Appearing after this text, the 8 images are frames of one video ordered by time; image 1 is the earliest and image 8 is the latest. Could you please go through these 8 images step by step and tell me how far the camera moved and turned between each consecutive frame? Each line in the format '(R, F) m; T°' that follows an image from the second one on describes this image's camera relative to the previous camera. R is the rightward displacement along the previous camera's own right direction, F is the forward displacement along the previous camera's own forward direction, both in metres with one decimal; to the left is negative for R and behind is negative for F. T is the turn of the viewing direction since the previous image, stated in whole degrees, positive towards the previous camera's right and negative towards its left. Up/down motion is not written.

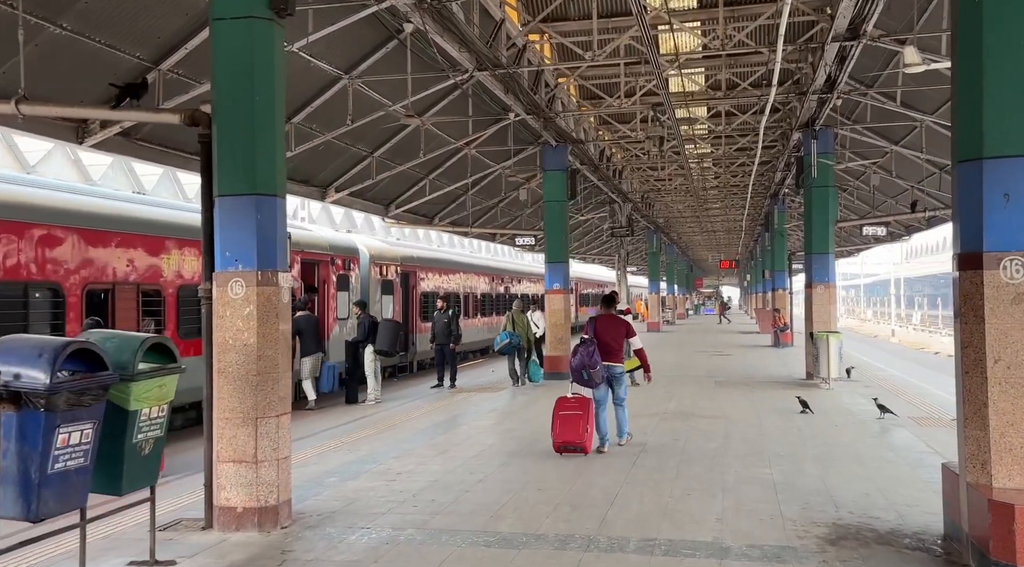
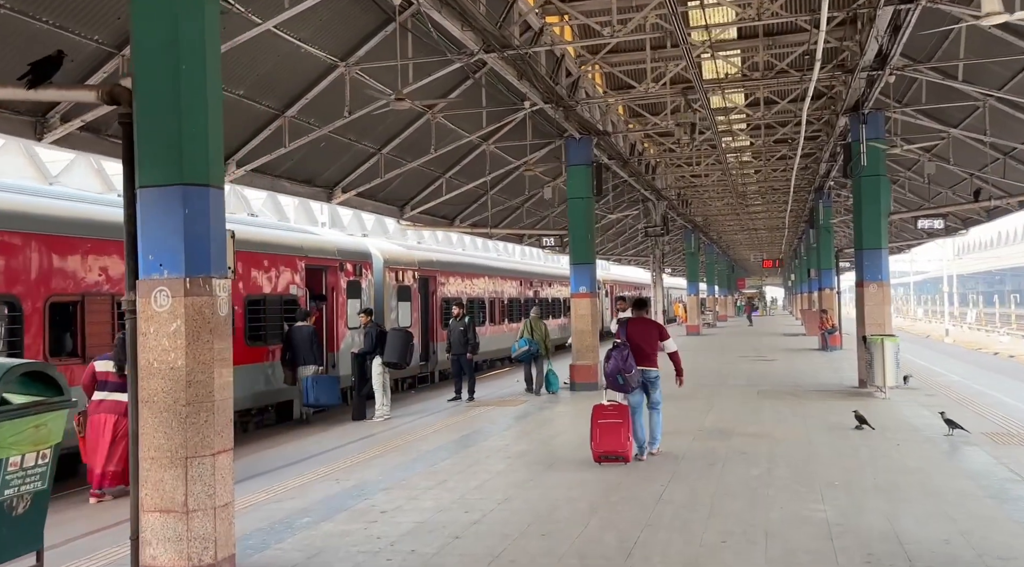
(+0.3, +1.2) m; -3°
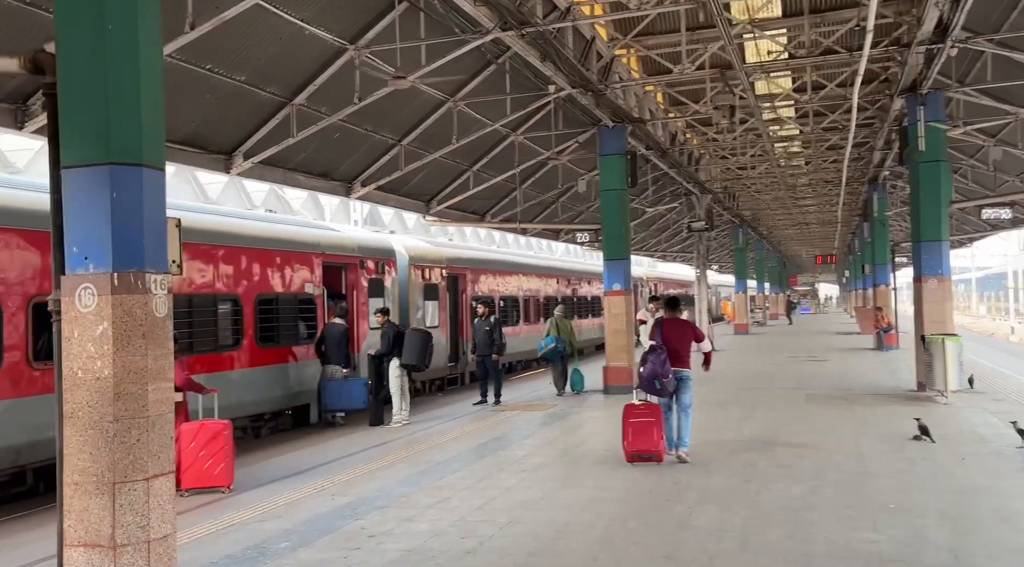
(+0.3, +0.9) m; -3°
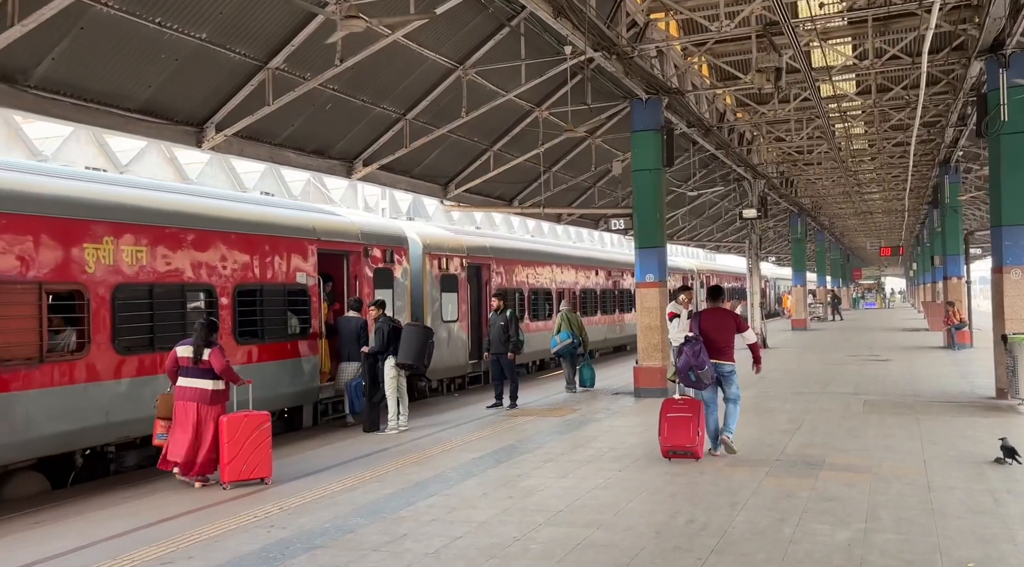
(+0.6, +1.5) m; -4°
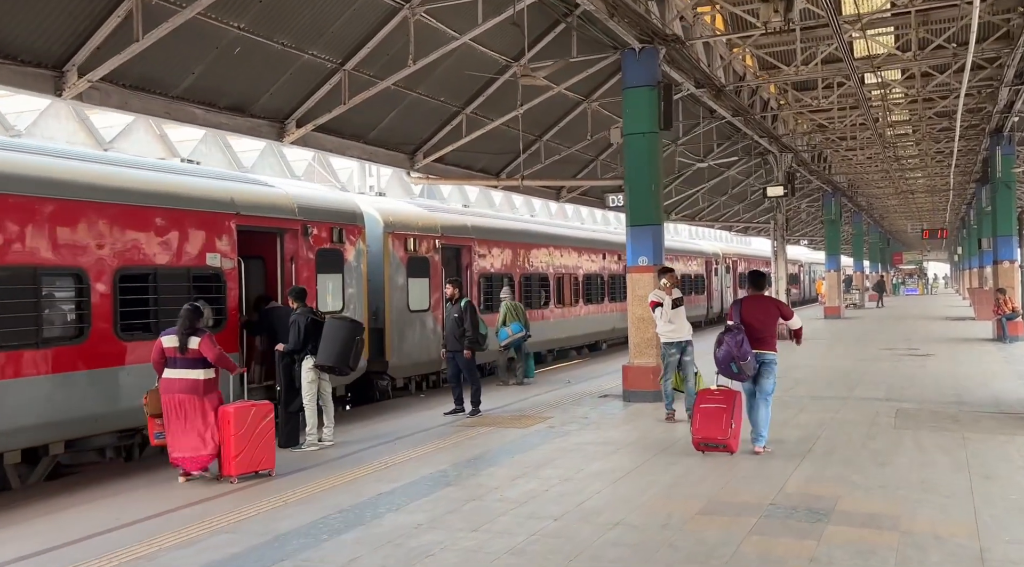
(+1.0, +2.2) m; -2°
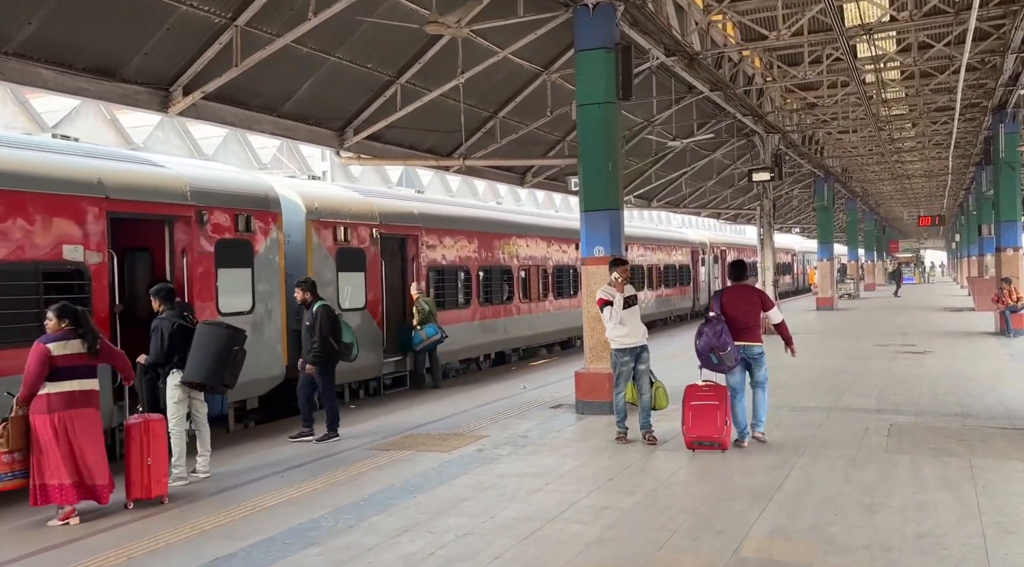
(+0.8, +1.7) m; 0°
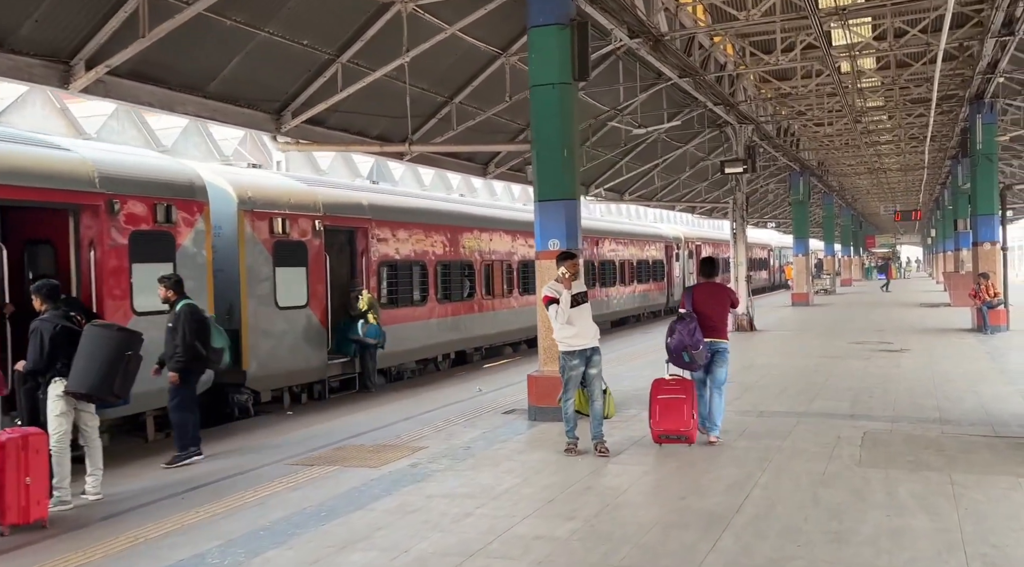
(+0.4, +0.8) m; +1°
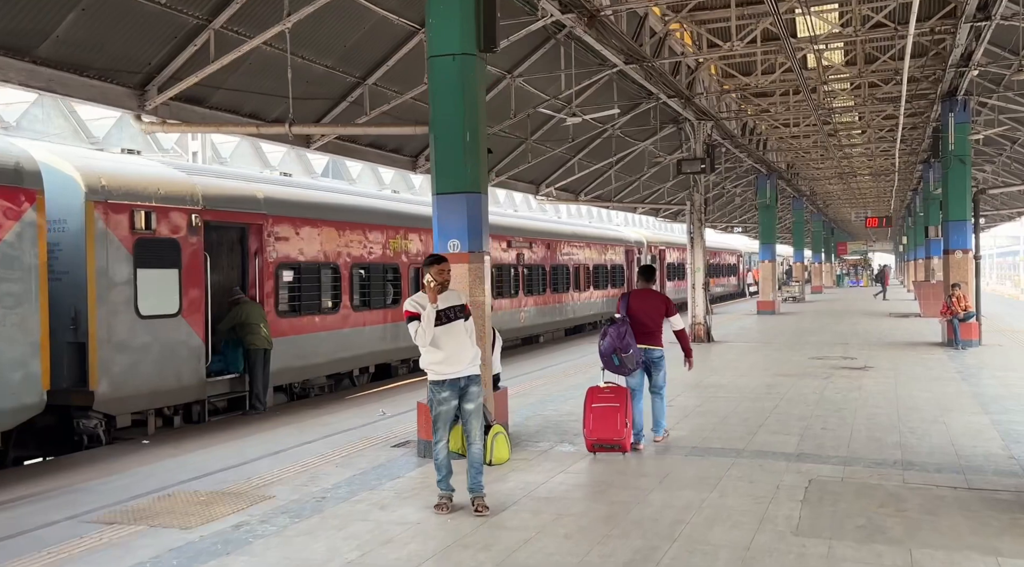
(+0.9, +1.6) m; +2°
